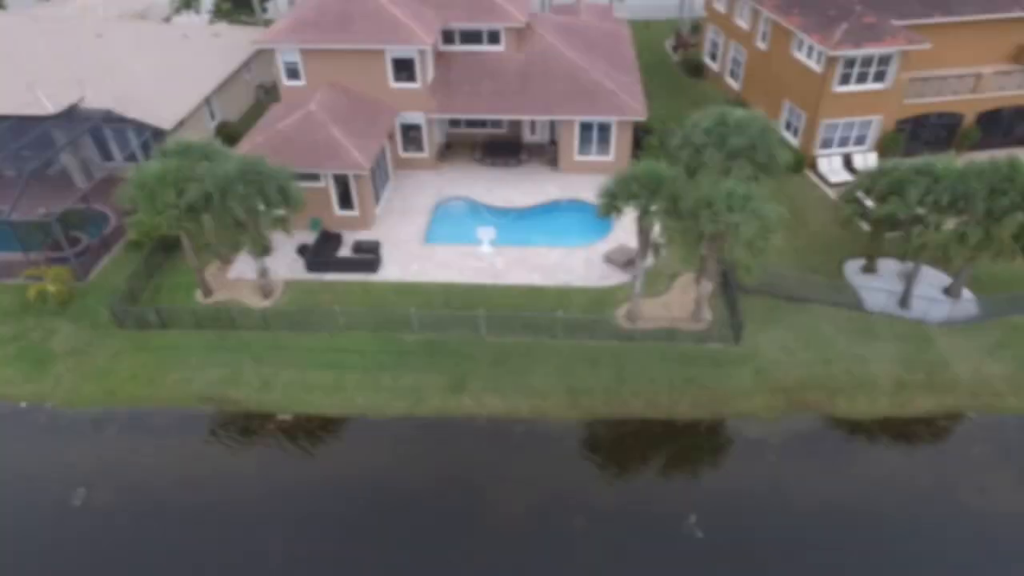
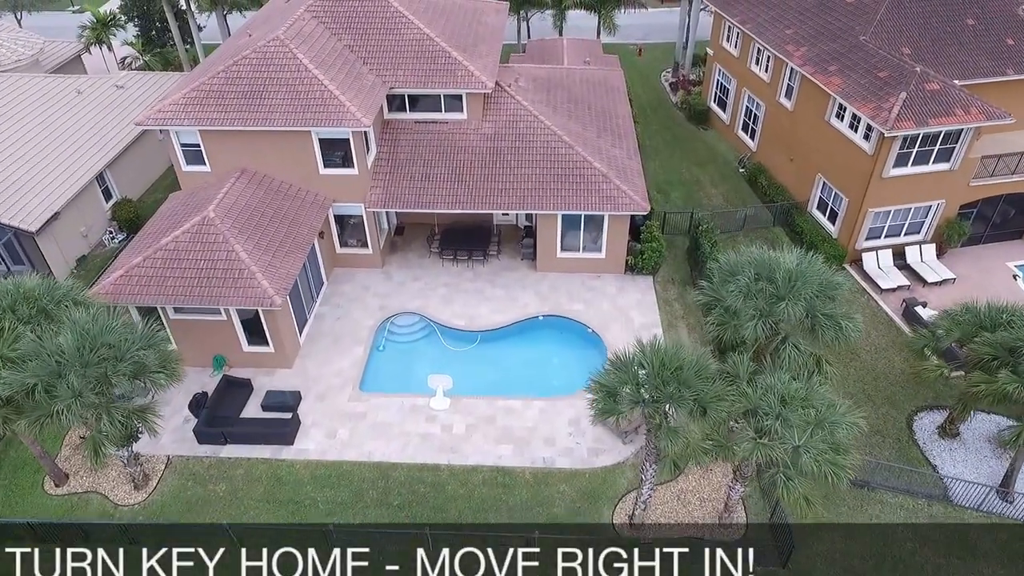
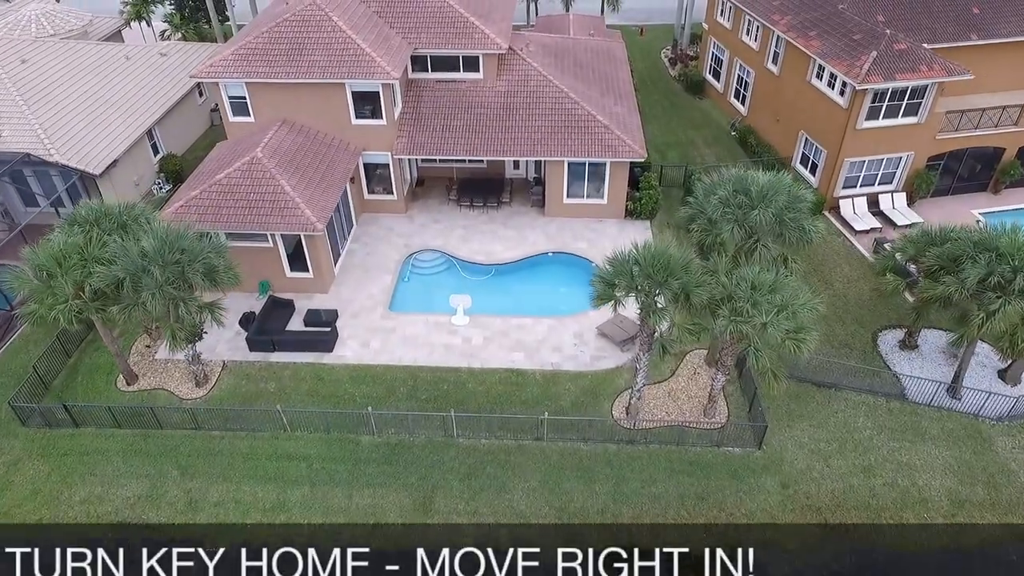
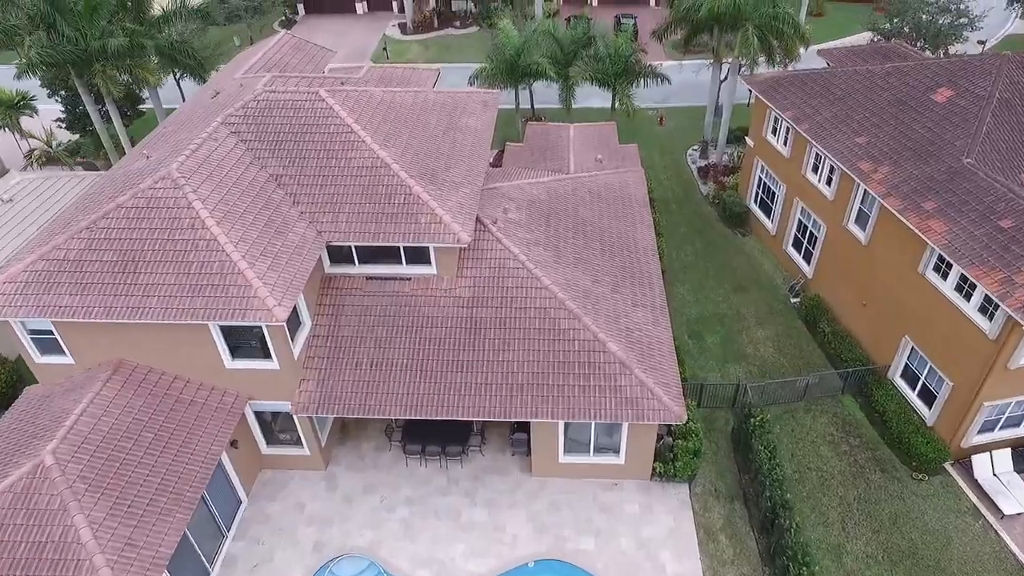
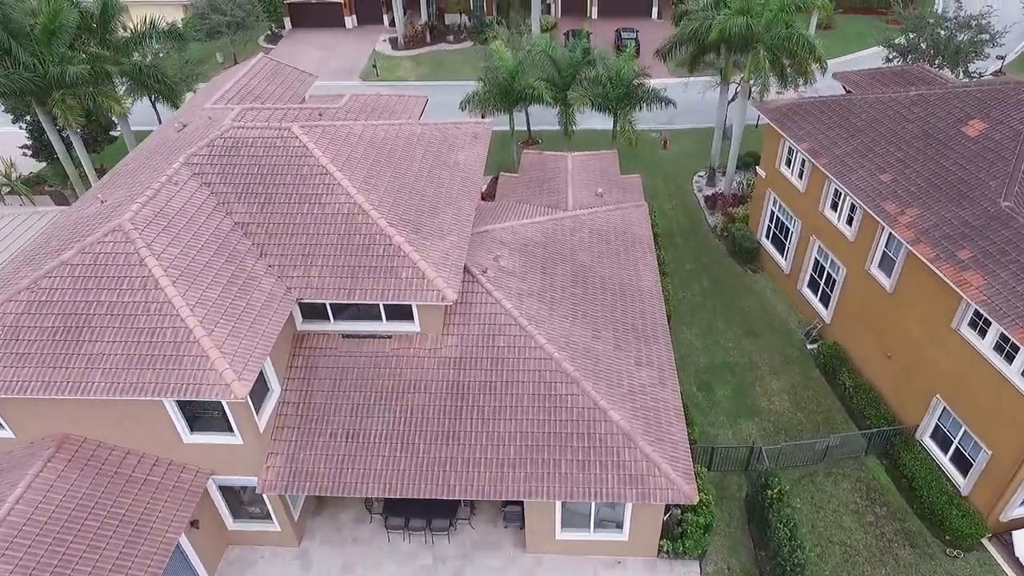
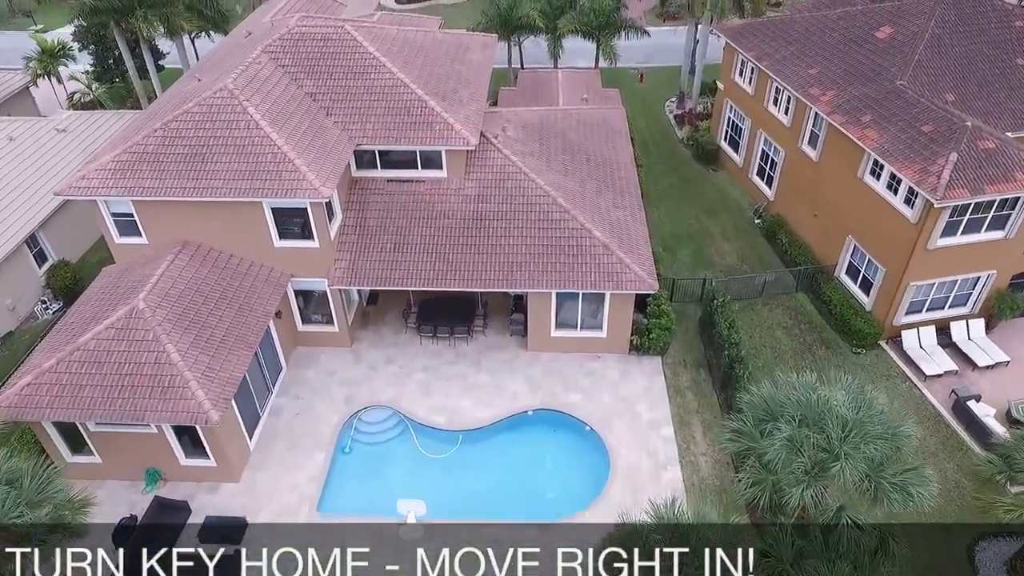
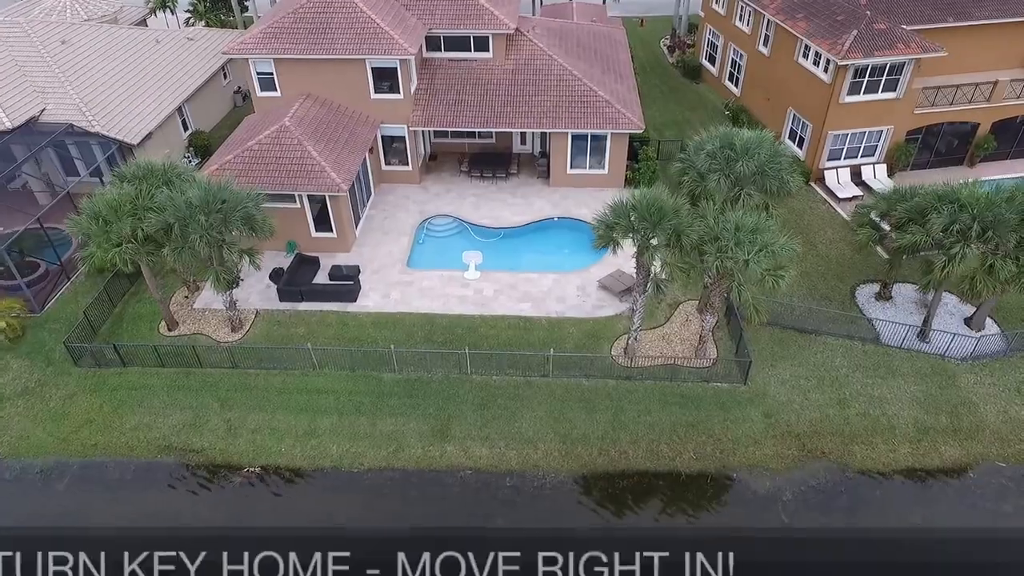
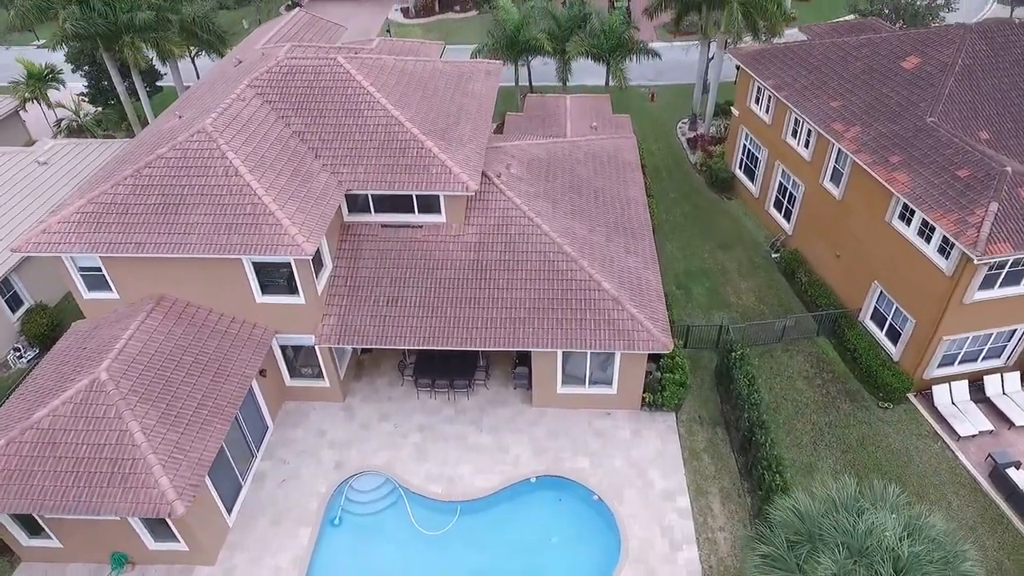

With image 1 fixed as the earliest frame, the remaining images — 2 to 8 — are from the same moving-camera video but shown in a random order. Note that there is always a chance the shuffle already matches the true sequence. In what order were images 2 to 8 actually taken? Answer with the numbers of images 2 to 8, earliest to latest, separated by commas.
7, 3, 2, 6, 8, 4, 5
